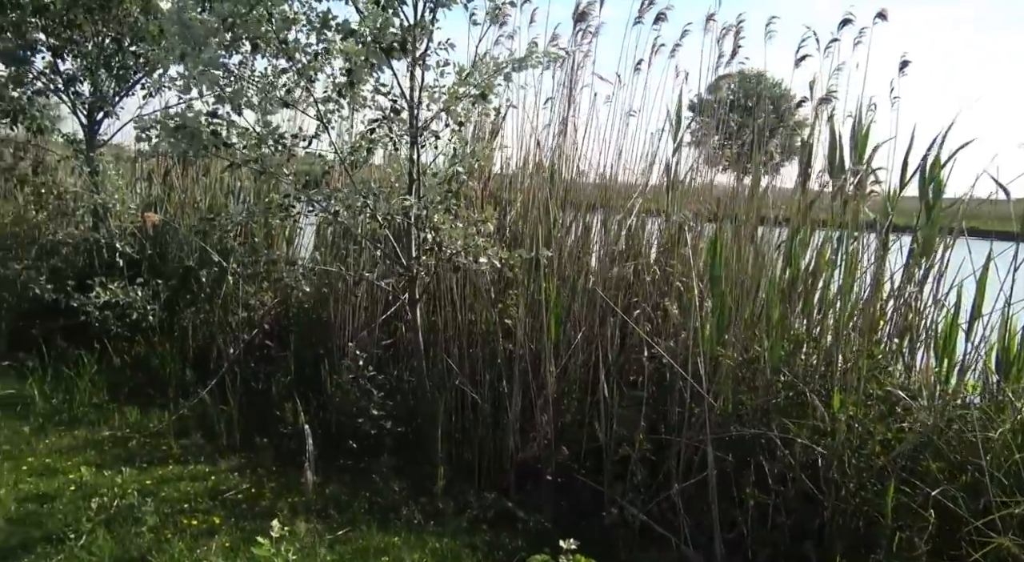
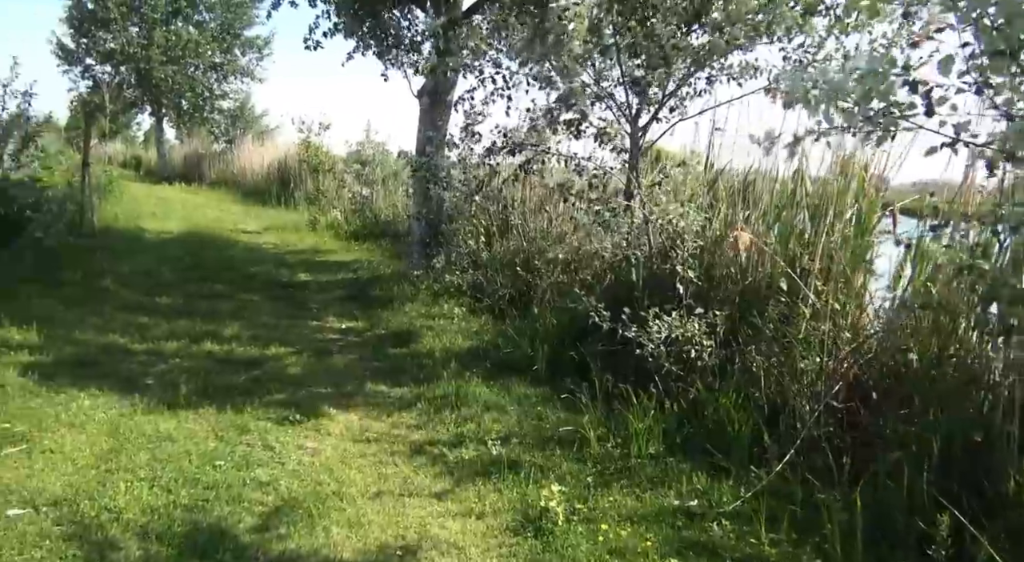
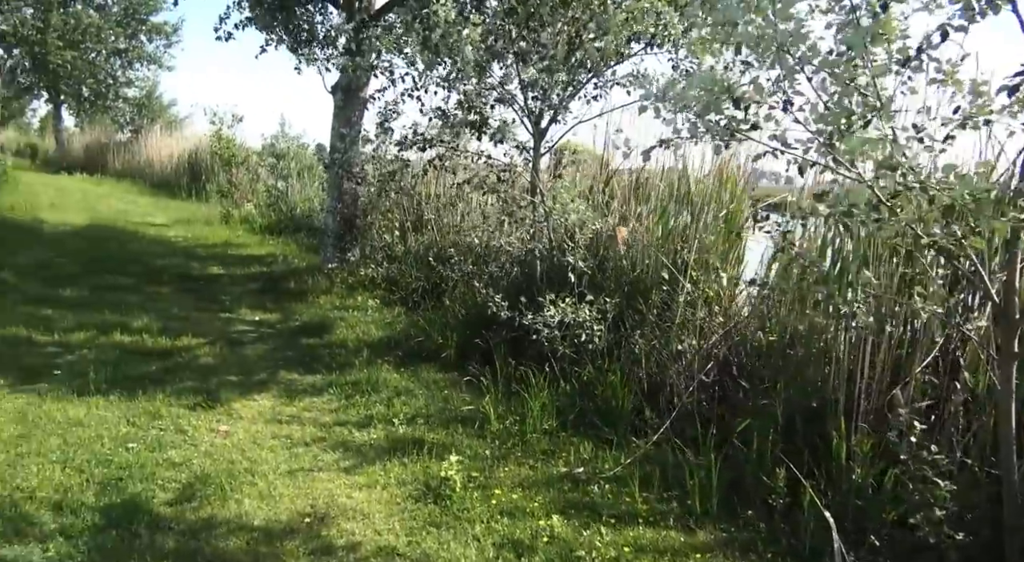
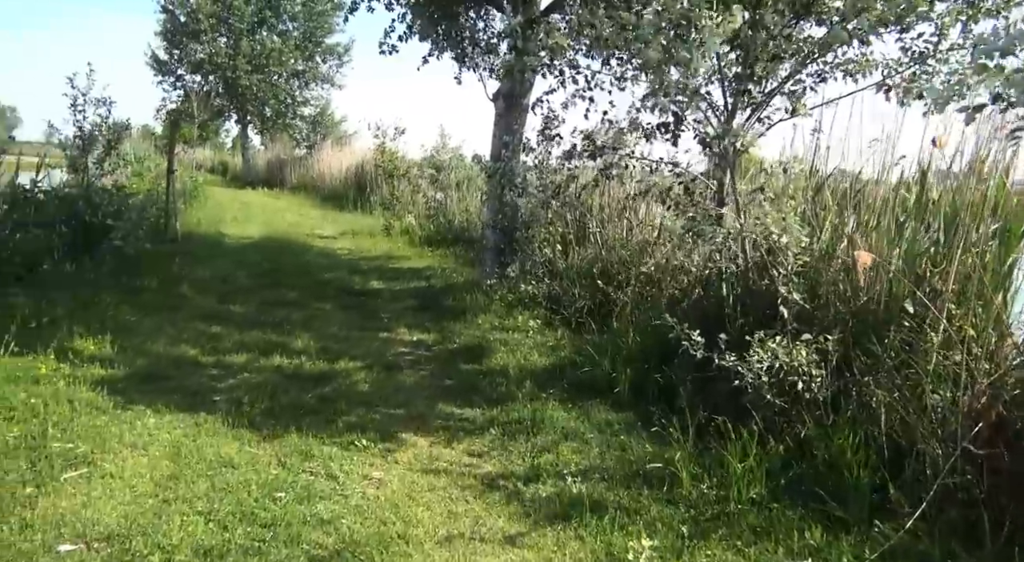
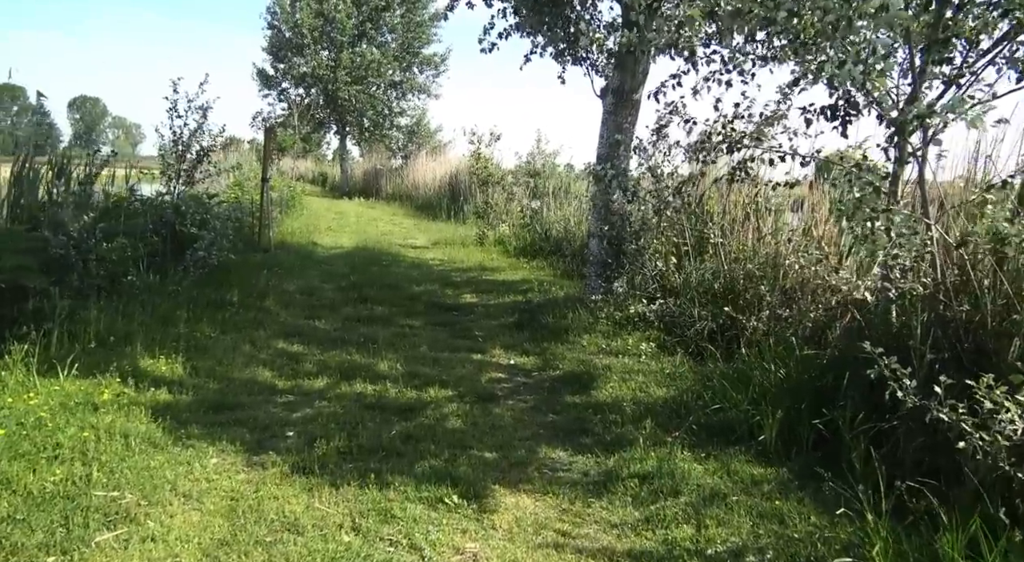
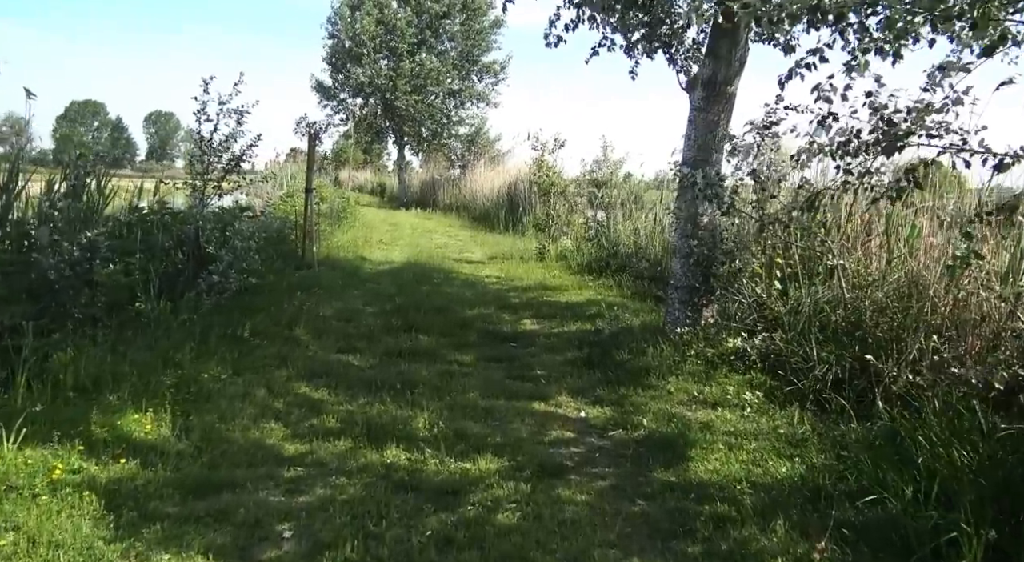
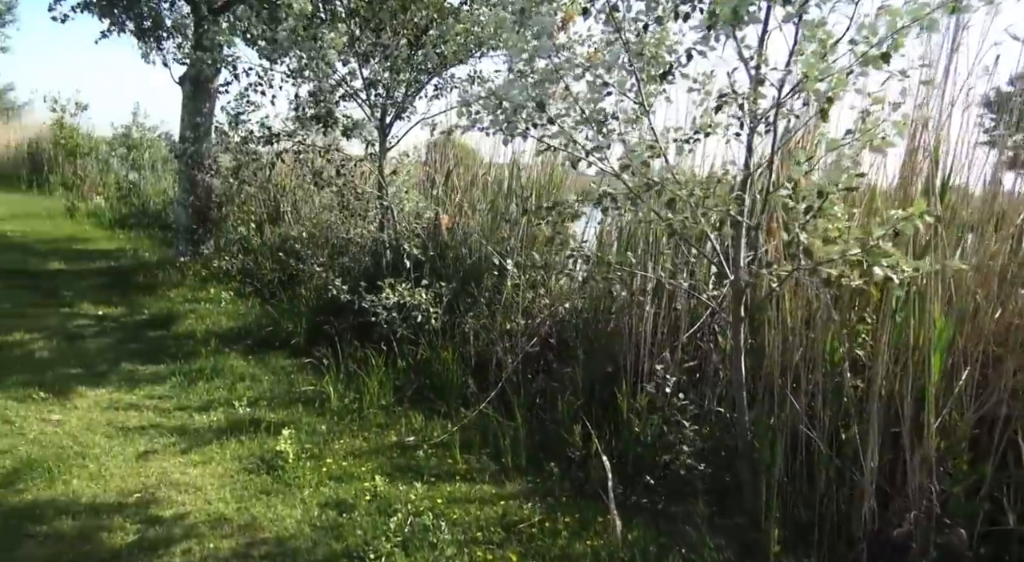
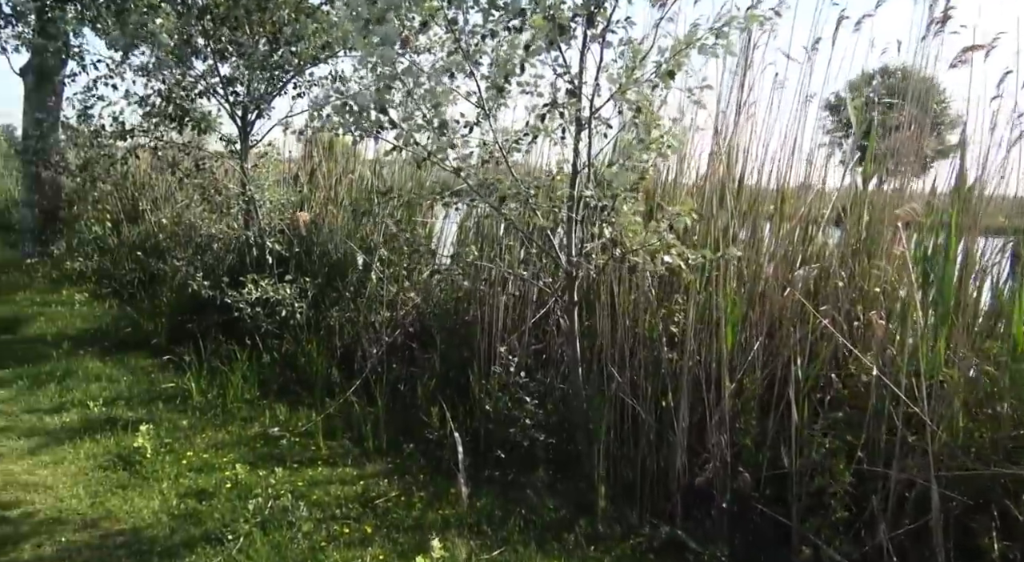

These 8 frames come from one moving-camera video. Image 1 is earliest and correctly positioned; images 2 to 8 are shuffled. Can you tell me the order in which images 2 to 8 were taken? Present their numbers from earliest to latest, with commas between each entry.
8, 7, 3, 2, 4, 5, 6
